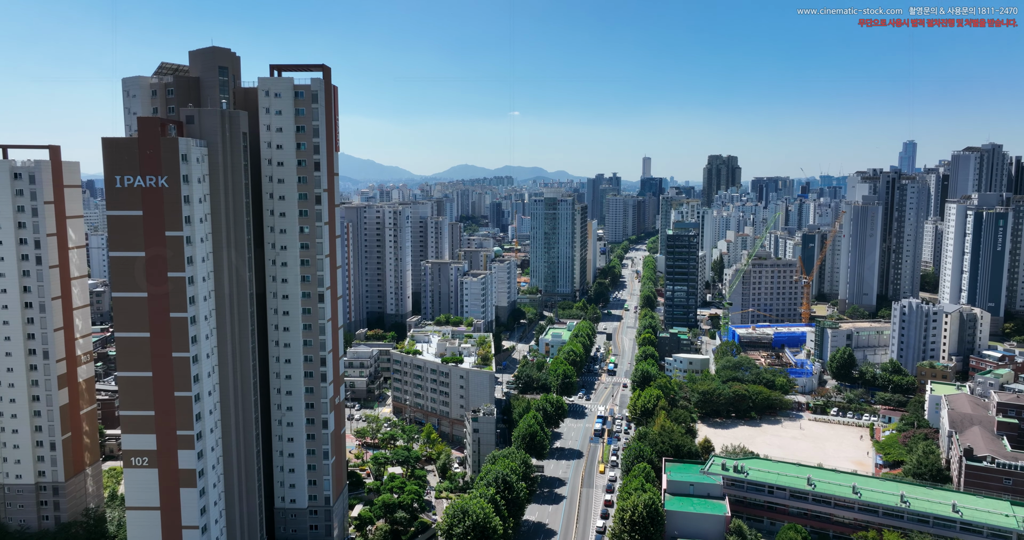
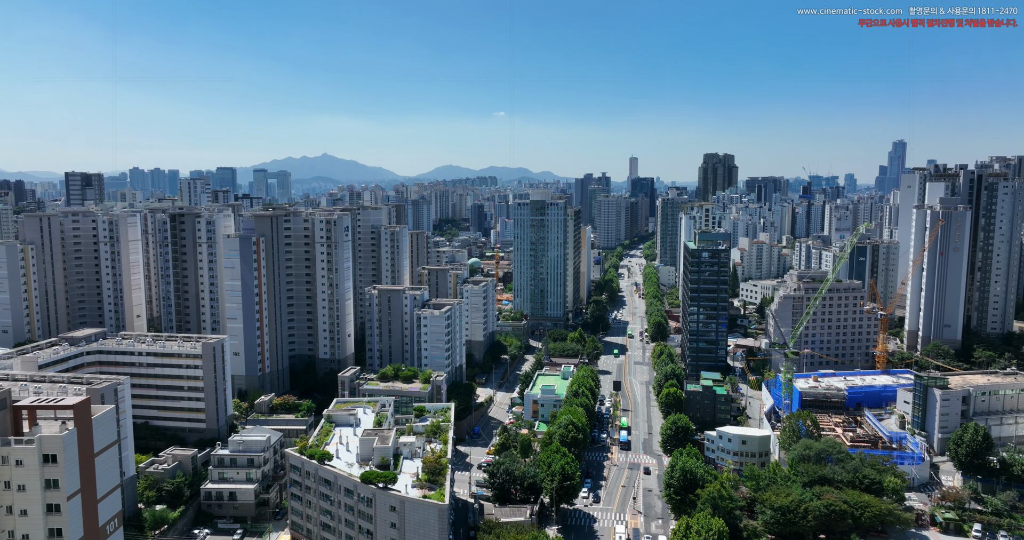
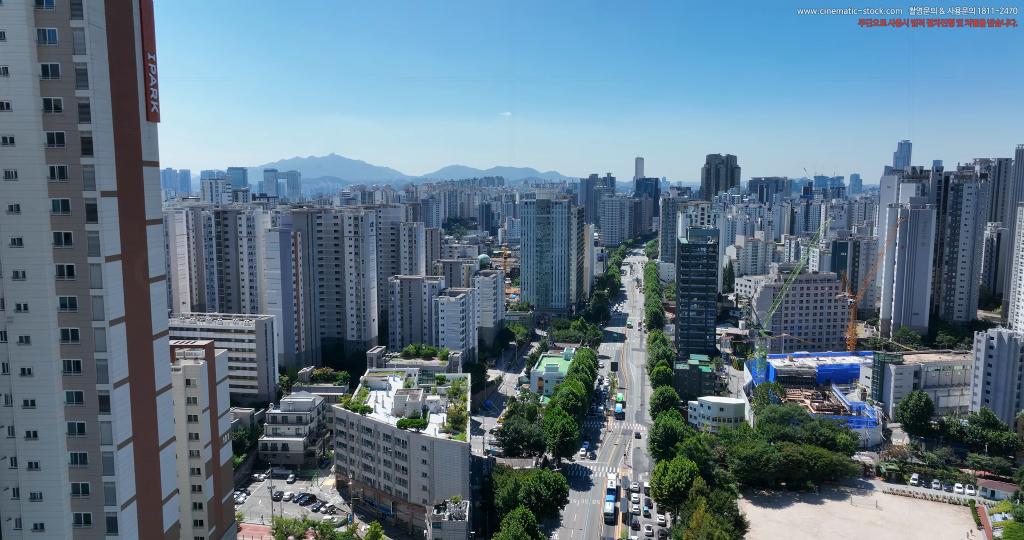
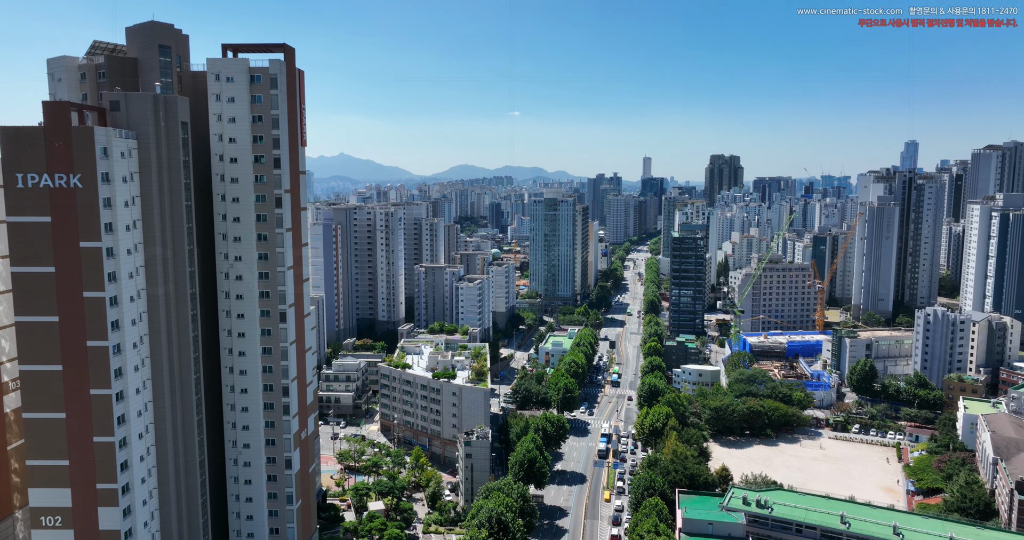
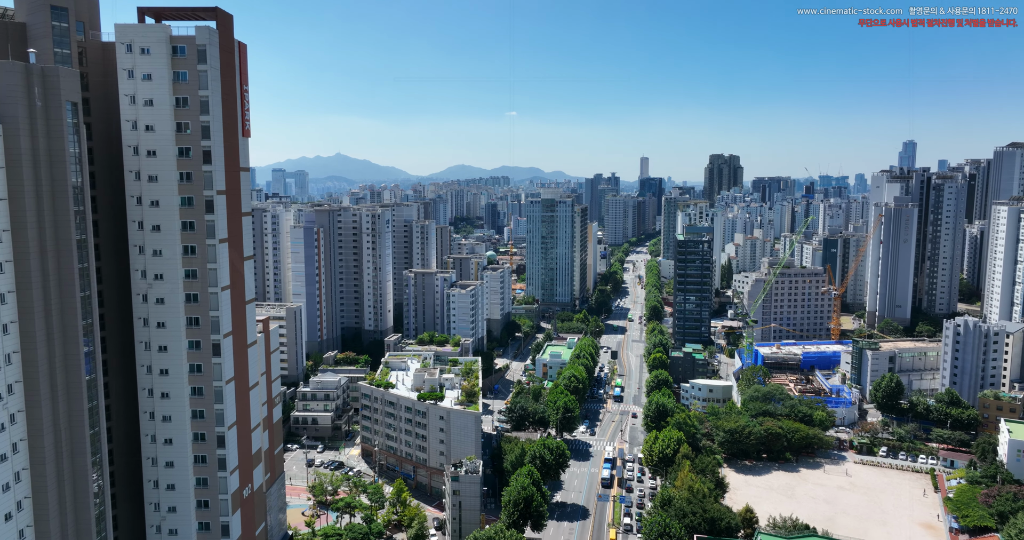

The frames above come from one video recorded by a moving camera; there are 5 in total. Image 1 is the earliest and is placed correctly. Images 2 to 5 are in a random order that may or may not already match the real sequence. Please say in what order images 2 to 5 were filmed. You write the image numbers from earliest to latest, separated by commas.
4, 5, 3, 2
